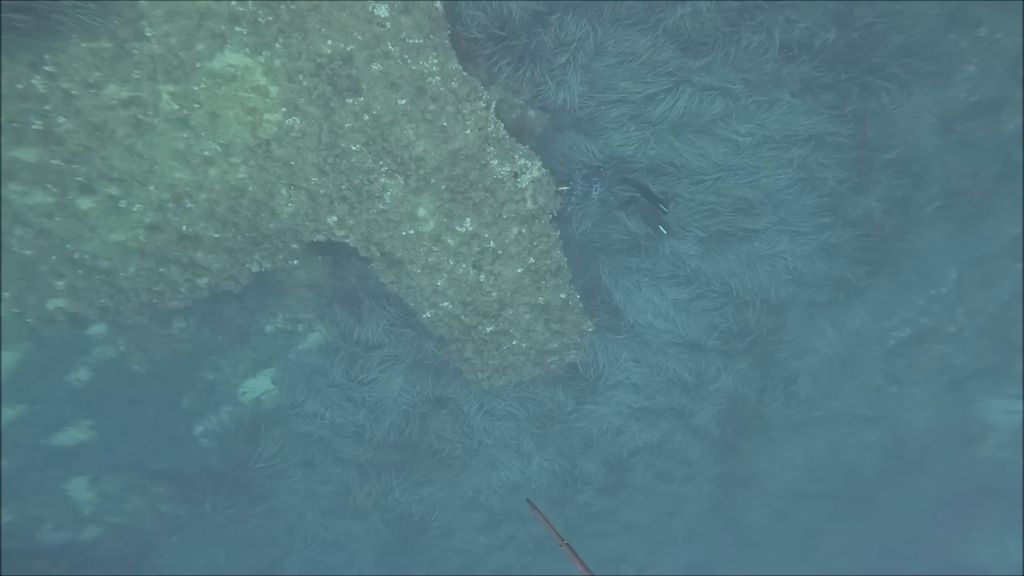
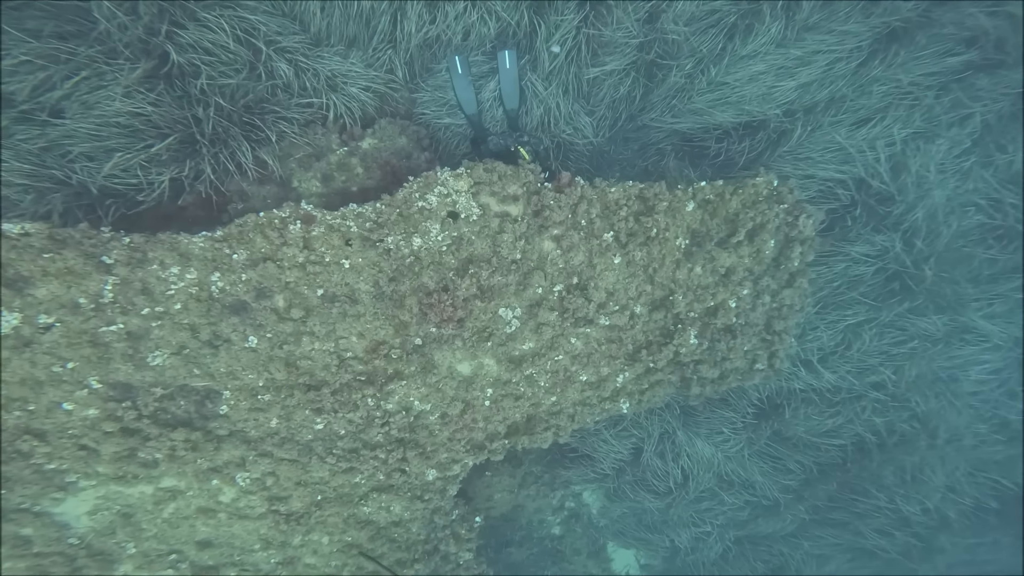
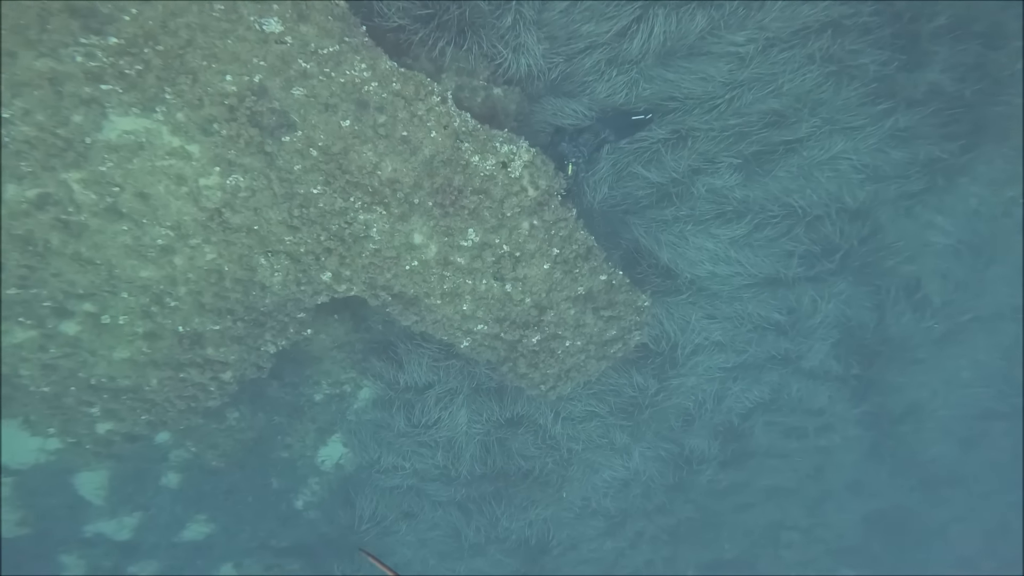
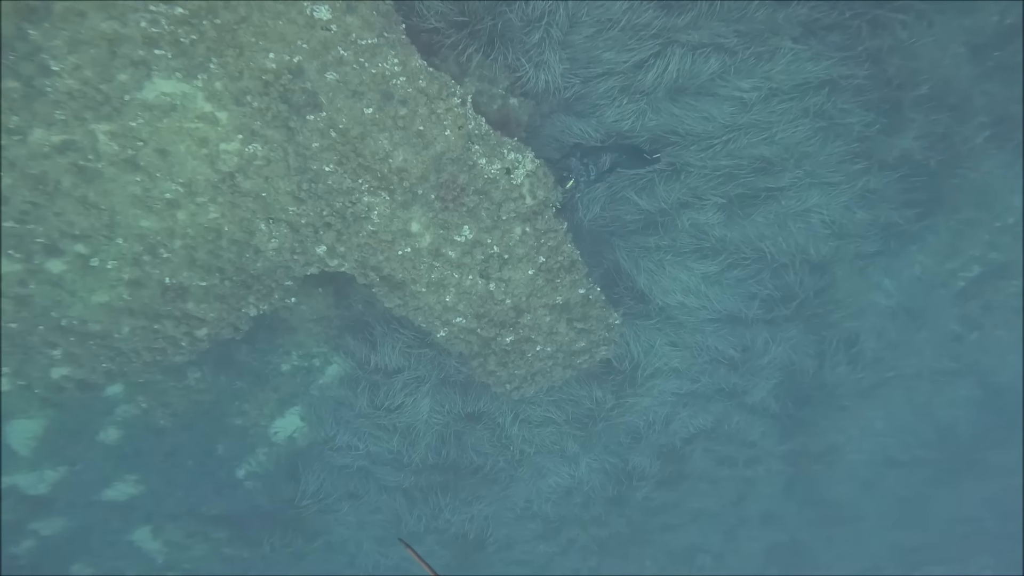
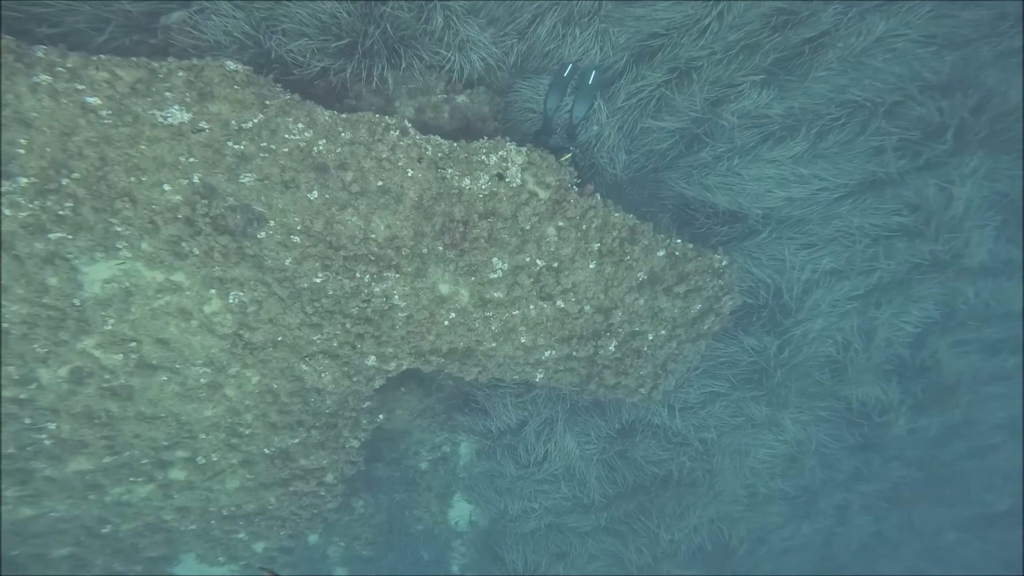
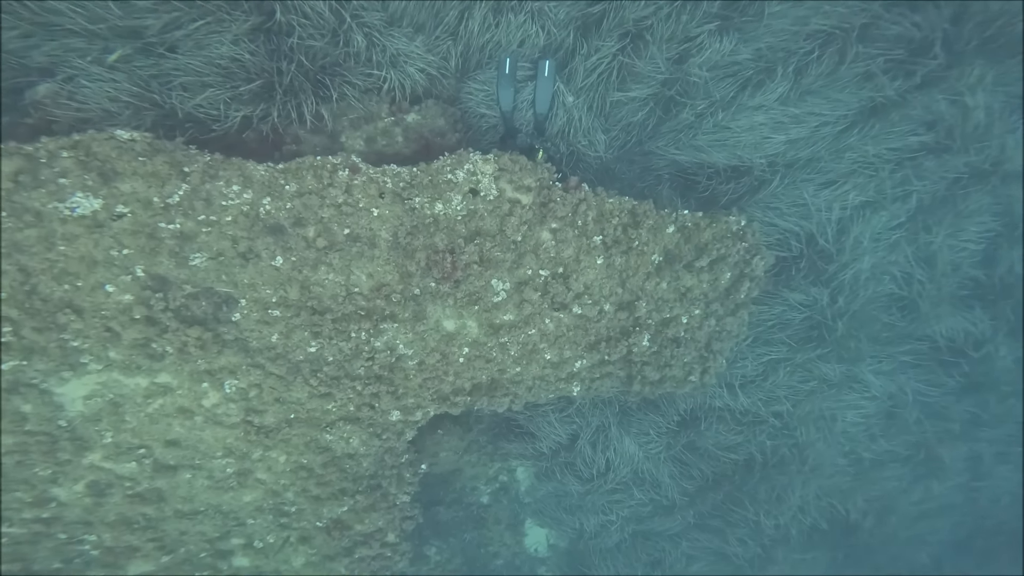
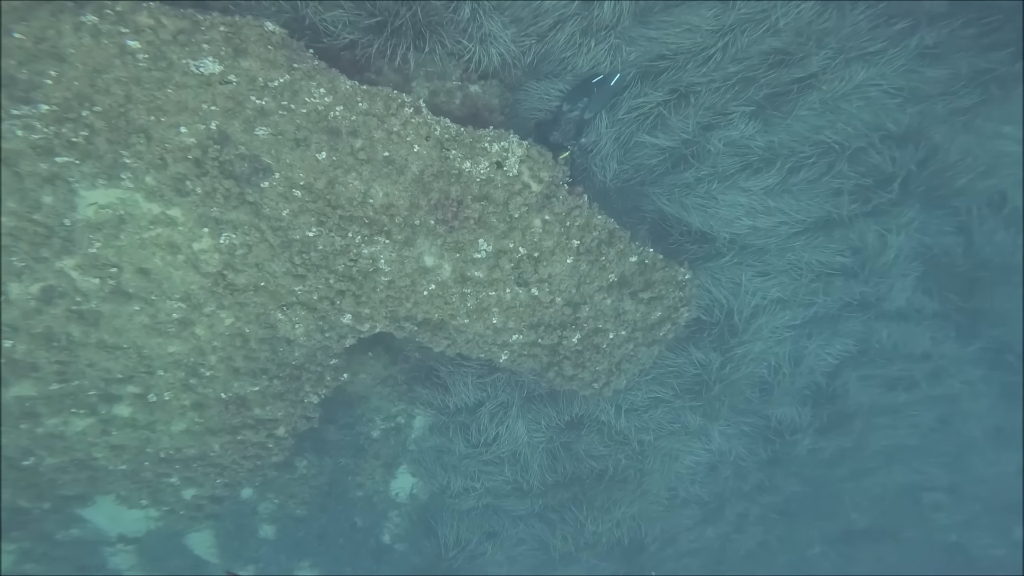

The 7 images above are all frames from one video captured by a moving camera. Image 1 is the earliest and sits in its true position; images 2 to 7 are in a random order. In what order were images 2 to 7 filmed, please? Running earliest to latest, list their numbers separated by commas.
4, 3, 7, 5, 6, 2
